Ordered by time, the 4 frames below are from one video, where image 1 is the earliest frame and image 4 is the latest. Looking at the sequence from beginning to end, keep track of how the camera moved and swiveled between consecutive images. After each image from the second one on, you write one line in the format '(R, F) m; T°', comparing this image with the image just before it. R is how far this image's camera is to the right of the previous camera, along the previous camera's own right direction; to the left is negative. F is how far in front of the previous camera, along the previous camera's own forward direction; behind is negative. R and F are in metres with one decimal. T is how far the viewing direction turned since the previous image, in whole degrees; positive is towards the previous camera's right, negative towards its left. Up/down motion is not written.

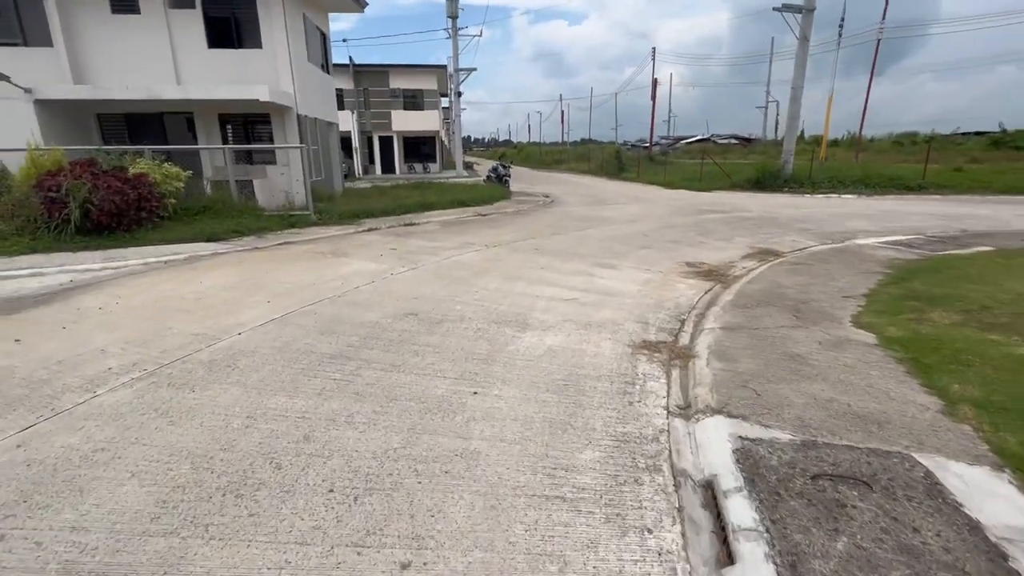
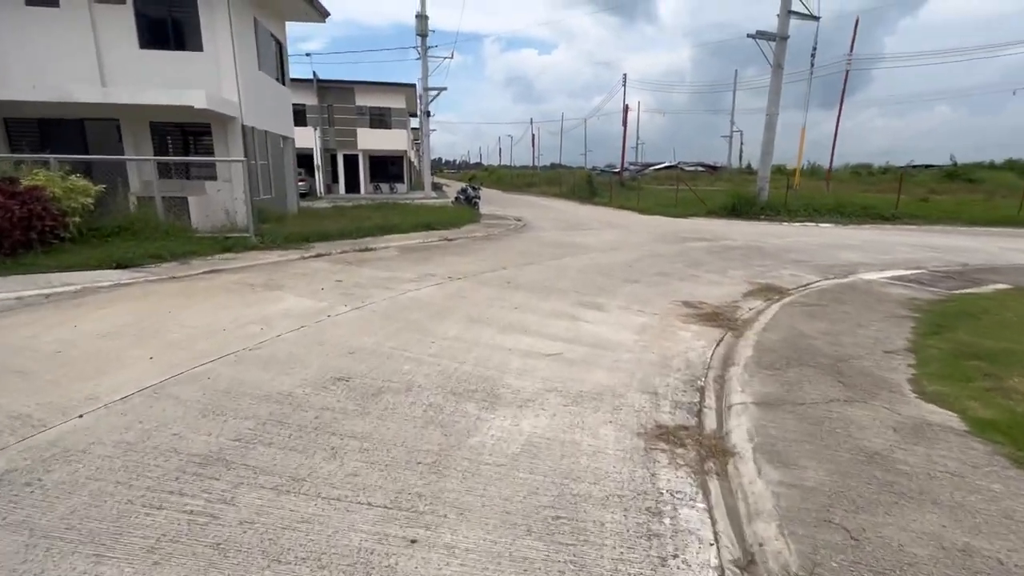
(0.0, +1.4) m; +4°
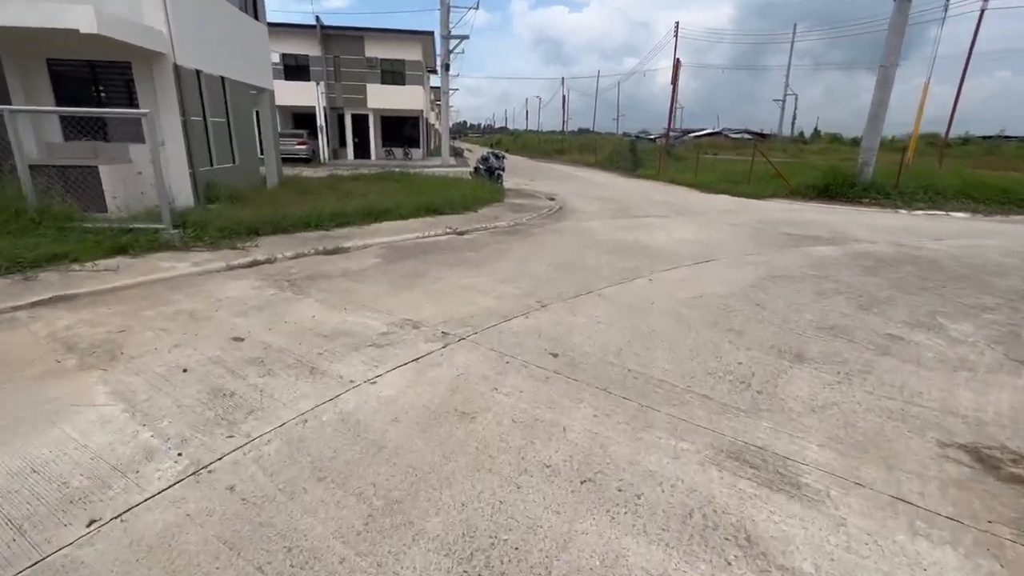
(-0.3, +4.0) m; -3°
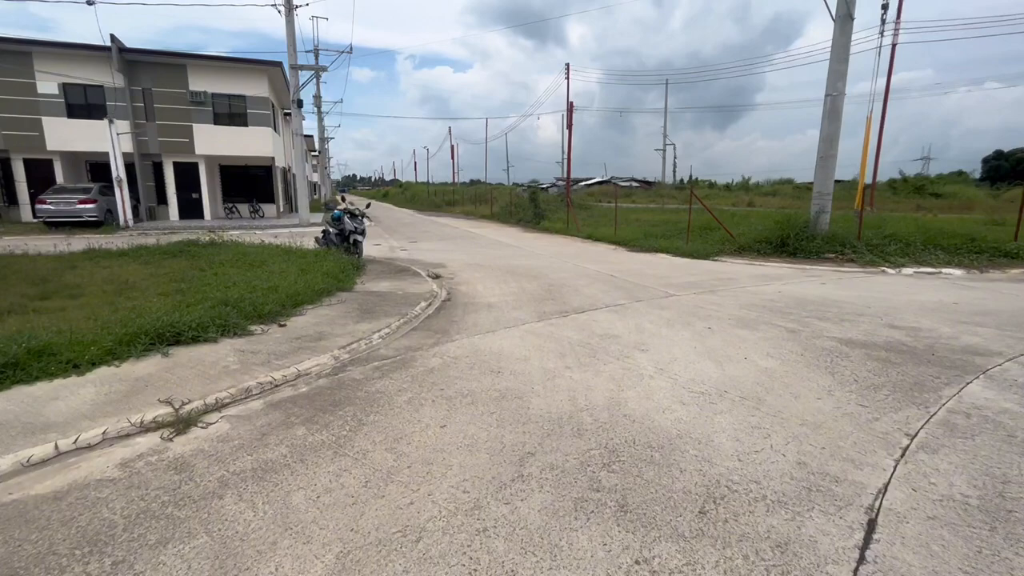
(+0.8, +5.5) m; +12°
